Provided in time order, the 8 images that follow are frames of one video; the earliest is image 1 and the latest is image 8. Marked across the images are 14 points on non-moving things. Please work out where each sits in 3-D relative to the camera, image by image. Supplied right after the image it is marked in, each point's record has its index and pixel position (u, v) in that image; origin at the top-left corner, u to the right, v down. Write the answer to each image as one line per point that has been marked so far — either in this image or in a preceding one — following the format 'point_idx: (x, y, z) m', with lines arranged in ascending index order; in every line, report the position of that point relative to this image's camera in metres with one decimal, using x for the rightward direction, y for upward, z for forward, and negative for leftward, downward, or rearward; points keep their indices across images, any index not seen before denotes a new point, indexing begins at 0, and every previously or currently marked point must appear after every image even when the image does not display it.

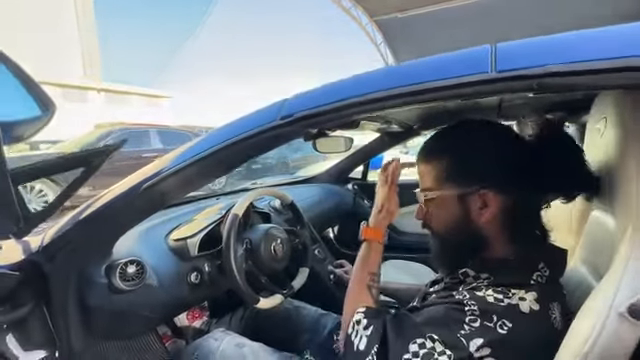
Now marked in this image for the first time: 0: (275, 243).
0: (-0.2, -0.2, +1.3) m
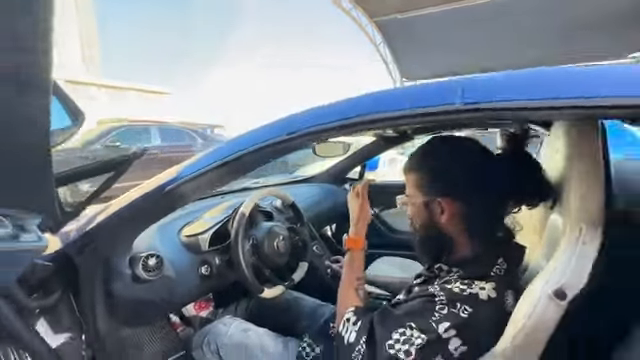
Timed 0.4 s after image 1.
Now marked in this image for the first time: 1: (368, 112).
0: (-0.2, -0.2, +1.5) m
1: (+0.1, +0.2, +0.8) m
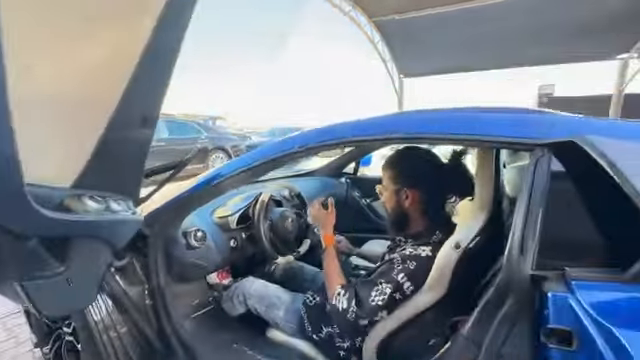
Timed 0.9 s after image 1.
0: (-0.2, -0.2, +1.9) m
1: (+0.1, +0.2, +1.3) m
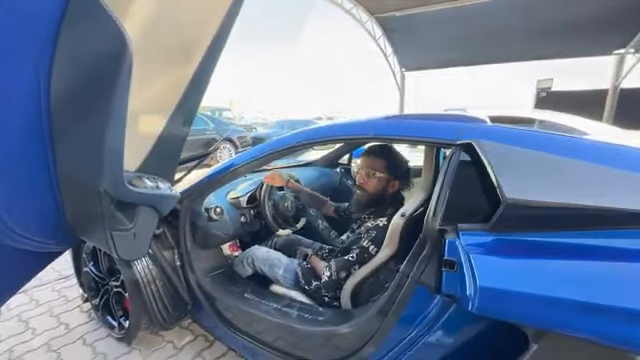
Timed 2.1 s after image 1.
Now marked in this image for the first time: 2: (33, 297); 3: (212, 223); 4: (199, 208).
0: (-0.2, -0.1, +2.4) m
1: (+0.1, +0.2, +1.7) m
2: (-2.0, -0.8, +2.8) m
3: (-0.6, -0.2, +2.1) m
4: (-0.6, -0.2, +2.0) m
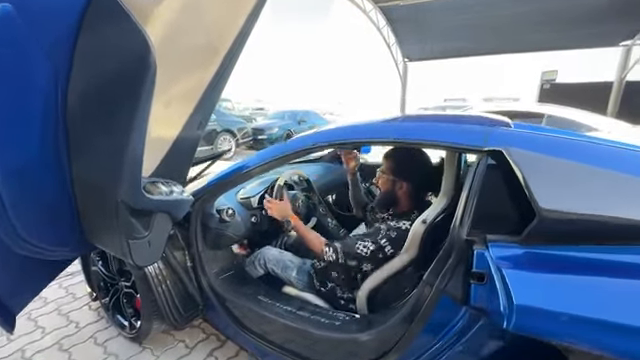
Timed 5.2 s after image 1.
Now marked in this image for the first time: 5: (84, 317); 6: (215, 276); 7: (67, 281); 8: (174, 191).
0: (-0.1, -0.1, +2.3) m
1: (+0.1, +0.2, +1.7) m
2: (-1.9, -0.8, +2.7) m
3: (-0.5, -0.2, +2.1) m
4: (-0.6, -0.2, +2.0) m
5: (-1.5, -0.9, +2.4) m
6: (-0.5, -0.5, +2.0) m
7: (-1.9, -0.7, +2.9) m
8: (-0.5, 0.0, +1.3) m
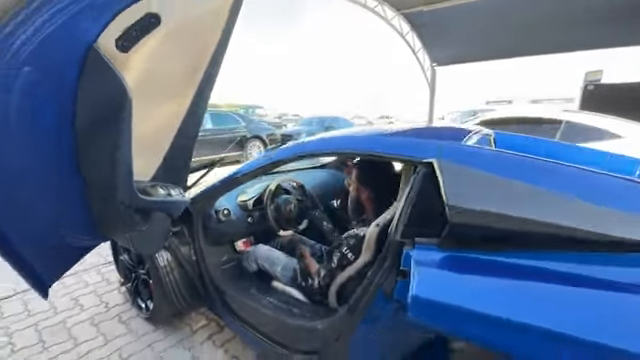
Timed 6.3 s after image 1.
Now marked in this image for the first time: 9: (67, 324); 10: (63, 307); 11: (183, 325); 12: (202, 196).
0: (-0.2, -0.2, +2.6) m
1: (0.0, +0.2, +1.9) m
2: (-1.9, -0.8, +3.1) m
3: (-0.6, -0.3, +2.4) m
4: (-0.7, -0.2, +2.3) m
5: (-1.5, -0.9, +2.8) m
6: (-0.6, -0.5, +2.3) m
7: (-1.9, -0.8, +3.3) m
8: (-0.6, -0.1, +1.6) m
9: (-1.7, -1.0, +2.5) m
10: (-1.8, -0.9, +2.7) m
11: (-0.9, -1.0, +2.5) m
12: (-0.7, -0.1, +2.3) m
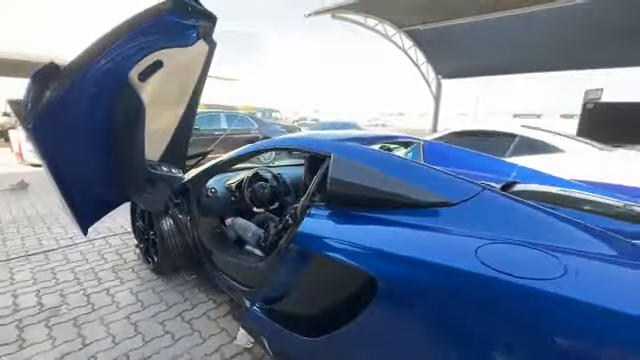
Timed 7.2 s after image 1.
0: (-0.4, -0.1, +3.3) m
1: (-0.2, +0.2, +2.6) m
2: (-2.2, -0.6, +4.0) m
3: (-0.9, -0.2, +3.1) m
4: (-0.9, -0.1, +3.1) m
5: (-1.8, -0.7, +3.6) m
6: (-0.9, -0.4, +3.0) m
7: (-2.1, -0.6, +4.1) m
8: (-0.9, +0.1, +2.4) m
9: (-2.0, -0.8, +3.3) m
10: (-2.1, -0.7, +3.5) m
11: (-1.2, -0.8, +3.3) m
12: (-1.0, 0.0, +3.0) m
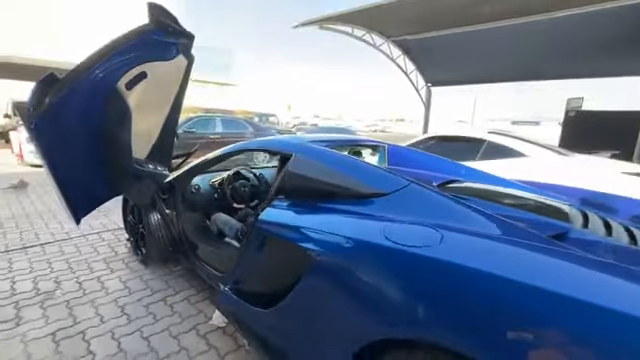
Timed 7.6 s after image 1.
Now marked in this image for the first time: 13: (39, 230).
0: (-0.7, -0.1, +3.6) m
1: (-0.5, +0.2, +2.9) m
2: (-2.4, -0.6, +4.2) m
3: (-1.1, -0.1, +3.4) m
4: (-1.1, -0.1, +3.3) m
5: (-2.0, -0.7, +3.9) m
6: (-1.1, -0.4, +3.3) m
7: (-2.3, -0.6, +4.4) m
8: (-1.2, +0.1, +2.6) m
9: (-2.2, -0.8, +3.6) m
10: (-2.4, -0.7, +3.8) m
11: (-1.4, -0.8, +3.5) m
12: (-1.2, 0.0, +3.3) m
13: (-3.4, -0.6, +4.6) m
